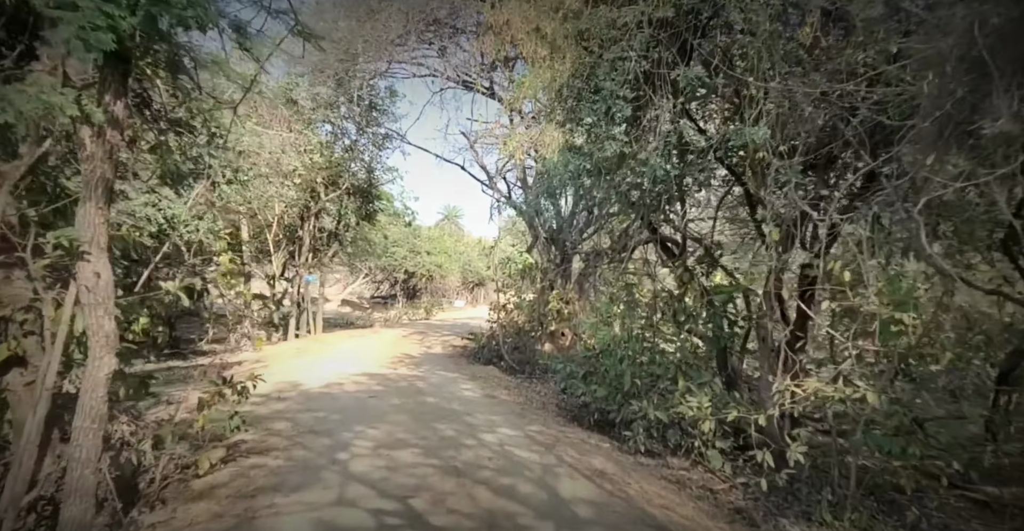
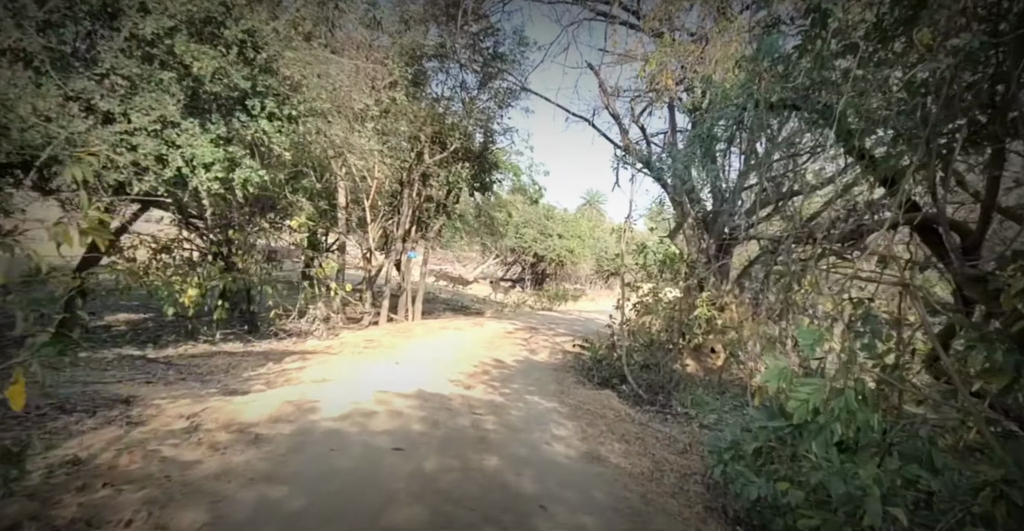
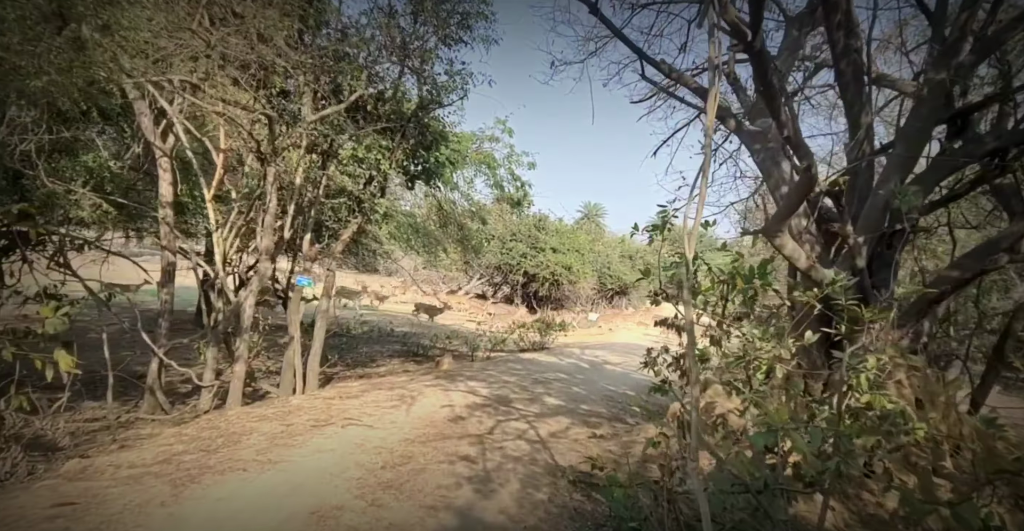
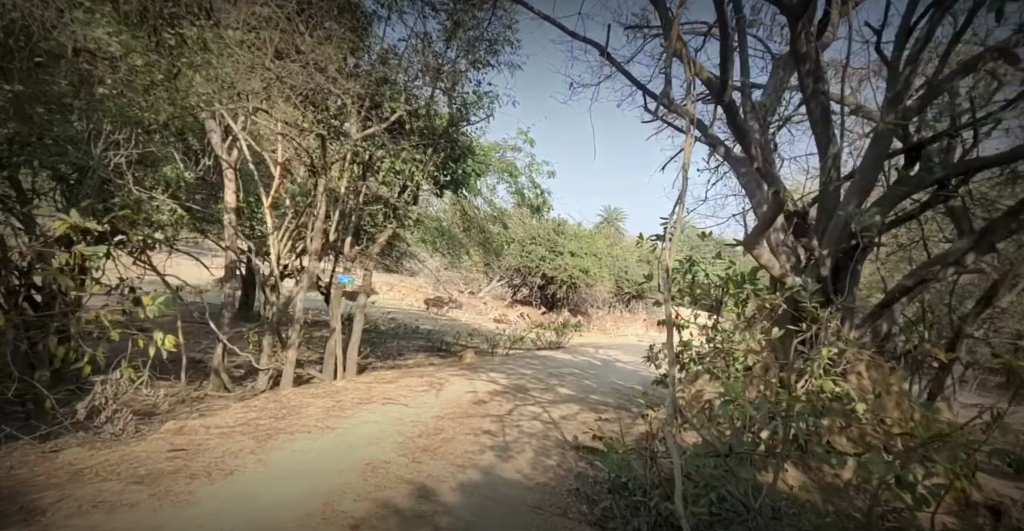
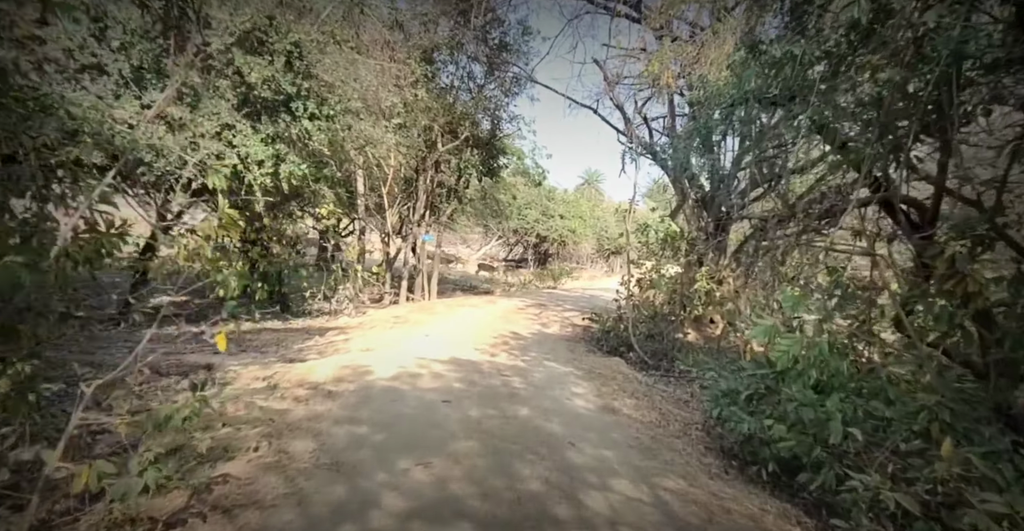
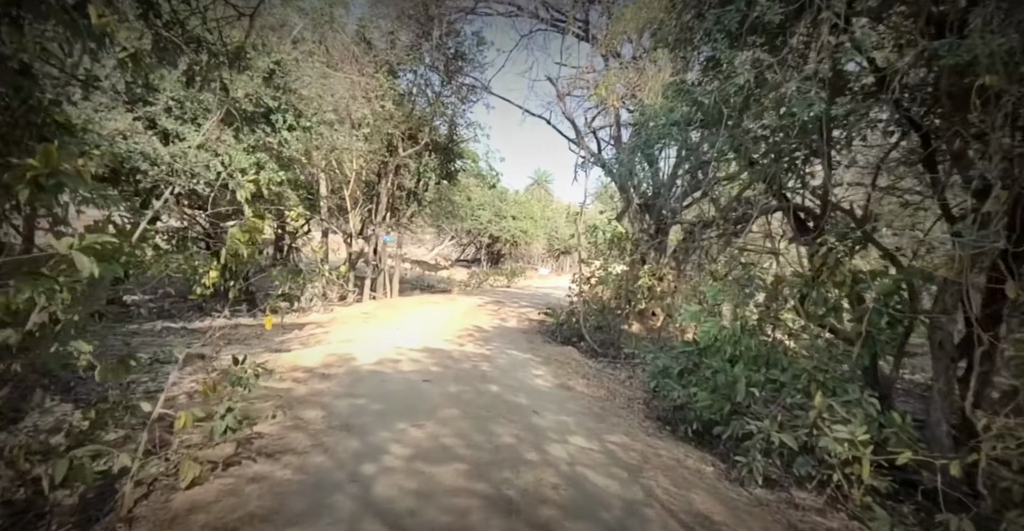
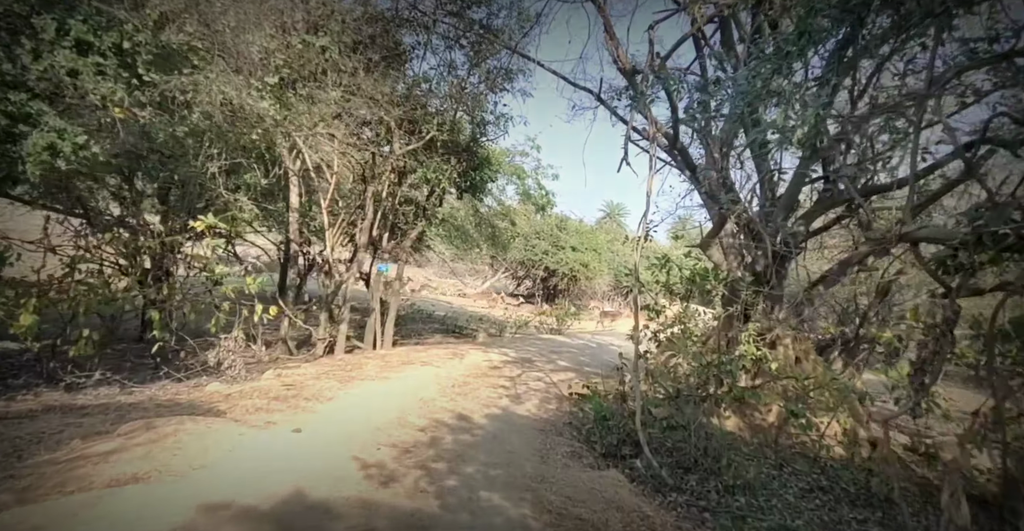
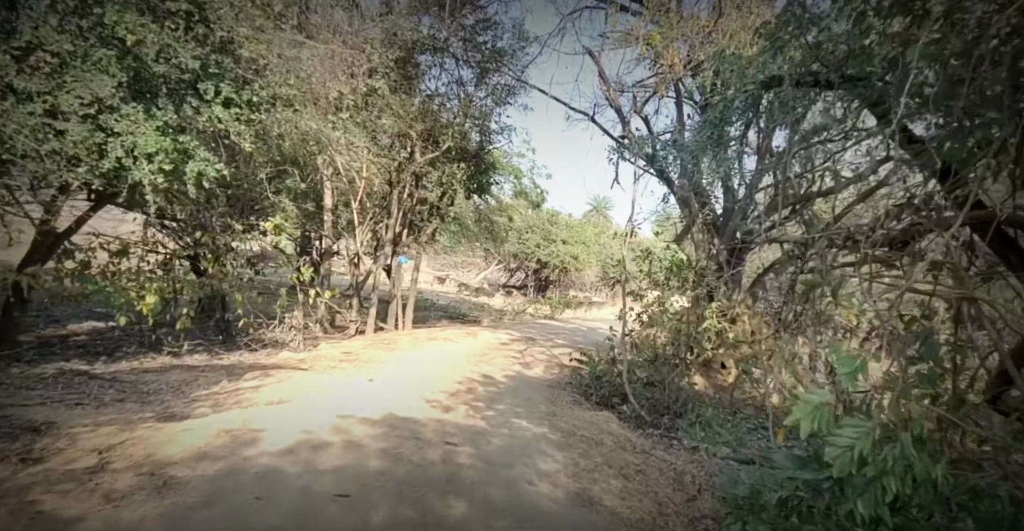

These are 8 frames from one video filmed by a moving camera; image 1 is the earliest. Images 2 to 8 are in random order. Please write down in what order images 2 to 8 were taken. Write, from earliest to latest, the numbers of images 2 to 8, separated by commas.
6, 5, 2, 8, 7, 4, 3
